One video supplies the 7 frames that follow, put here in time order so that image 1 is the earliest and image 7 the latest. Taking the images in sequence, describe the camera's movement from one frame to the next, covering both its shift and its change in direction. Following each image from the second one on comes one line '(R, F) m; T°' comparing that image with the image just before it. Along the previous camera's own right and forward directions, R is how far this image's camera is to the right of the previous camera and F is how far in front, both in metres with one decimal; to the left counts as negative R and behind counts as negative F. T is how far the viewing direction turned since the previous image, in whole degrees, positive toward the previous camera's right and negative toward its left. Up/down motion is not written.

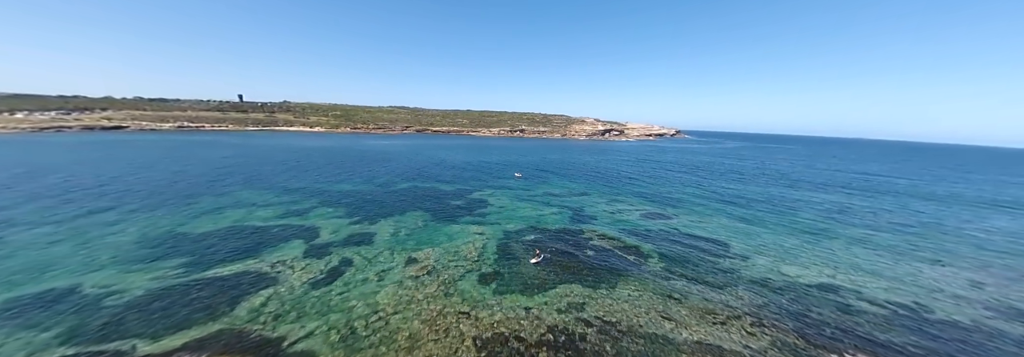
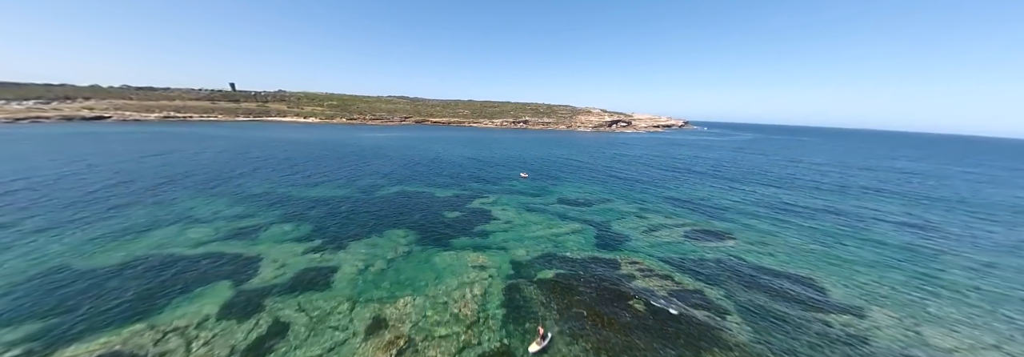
(-0.7, +6.5) m; 0°
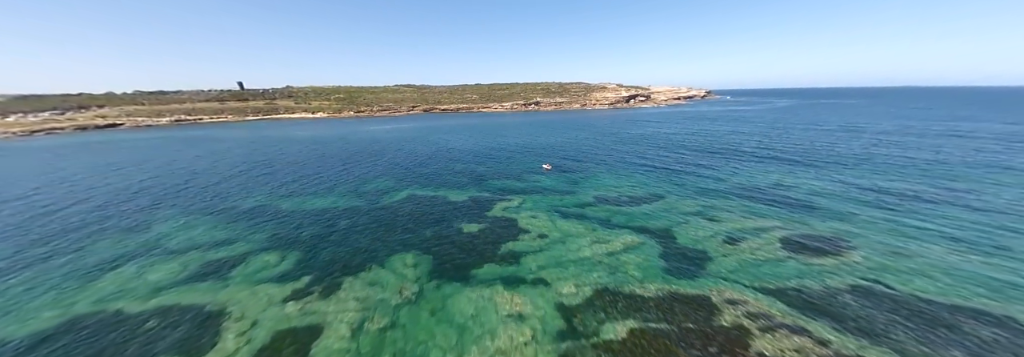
(-1.5, +5.5) m; -3°
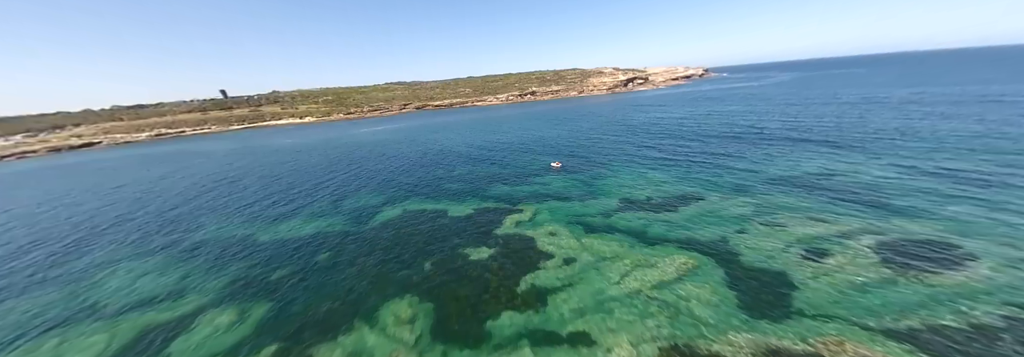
(-1.0, +4.1) m; 0°
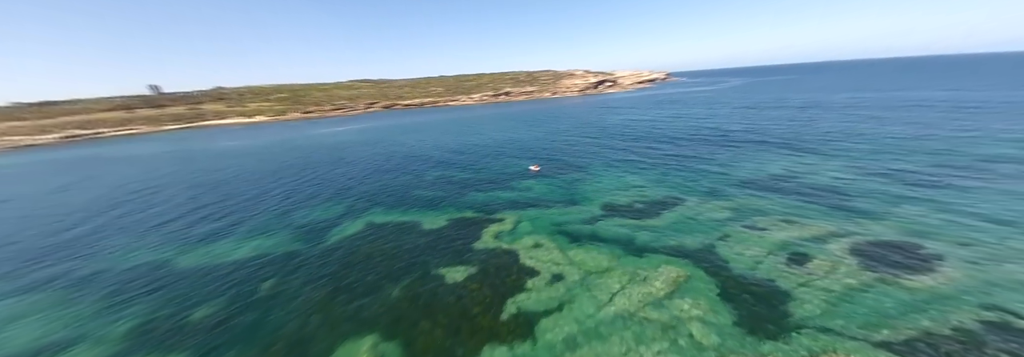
(-0.3, +1.7) m; +6°
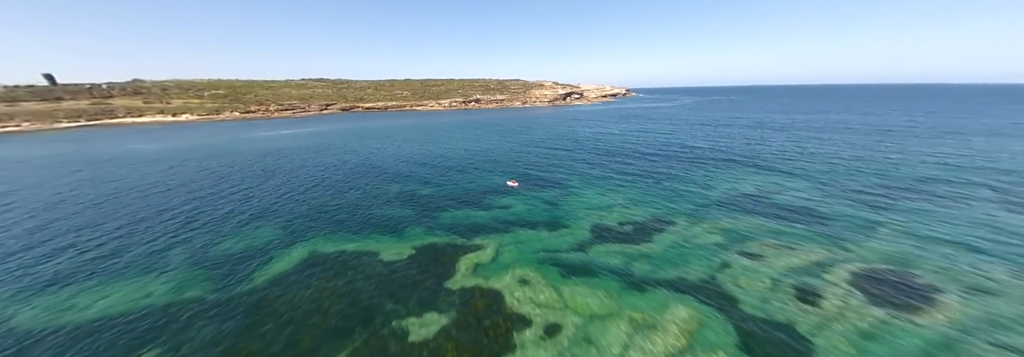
(-0.9, +2.8) m; +7°
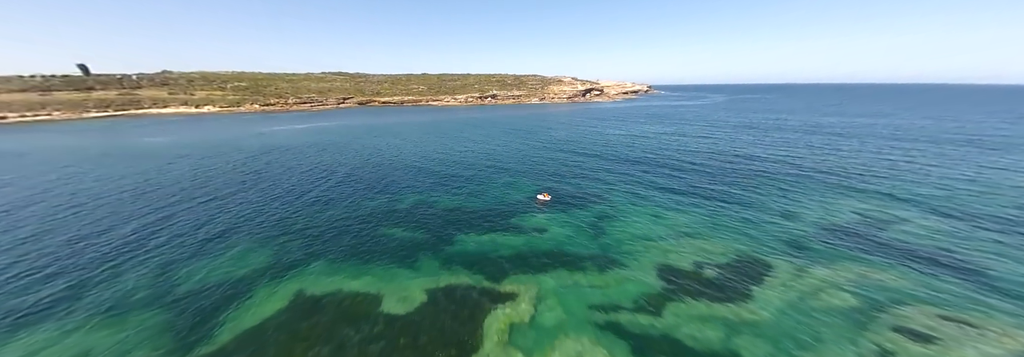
(-1.9, +4.8) m; -3°
